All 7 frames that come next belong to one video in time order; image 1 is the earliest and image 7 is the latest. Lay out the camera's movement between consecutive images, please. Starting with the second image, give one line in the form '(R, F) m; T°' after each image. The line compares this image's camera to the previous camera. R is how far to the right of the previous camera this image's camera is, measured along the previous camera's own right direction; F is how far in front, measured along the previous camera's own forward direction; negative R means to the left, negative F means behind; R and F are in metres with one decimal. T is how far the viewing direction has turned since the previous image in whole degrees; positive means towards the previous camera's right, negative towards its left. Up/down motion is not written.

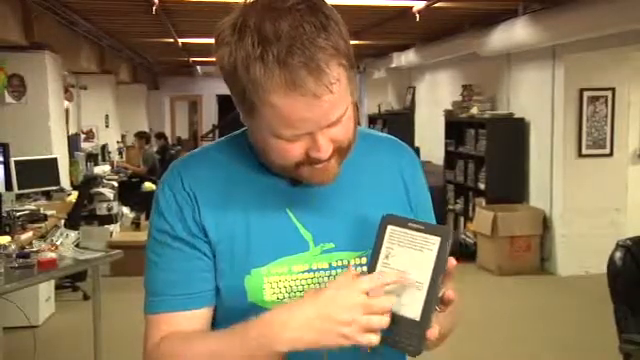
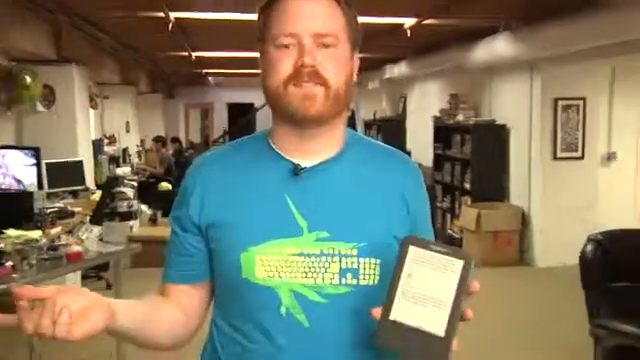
(0.0, -0.4) m; 0°
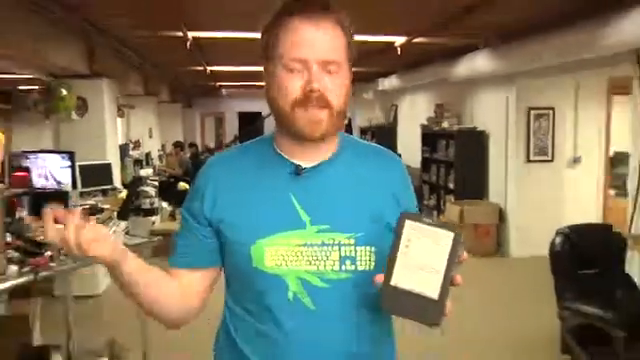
(0.0, -0.5) m; 0°
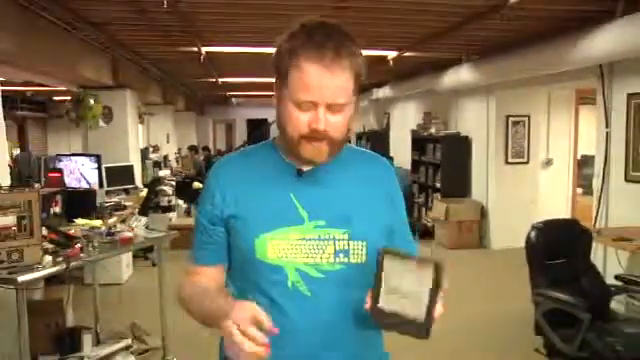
(0.0, -0.5) m; 0°
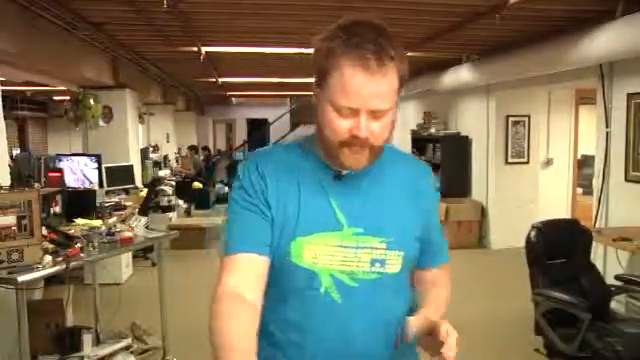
(0.0, 0.0) m; 0°
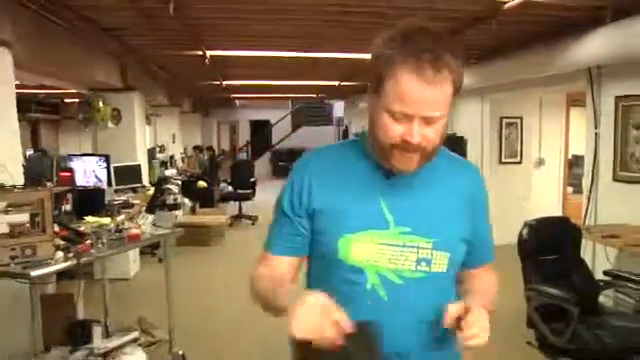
(0.0, -0.2) m; 0°
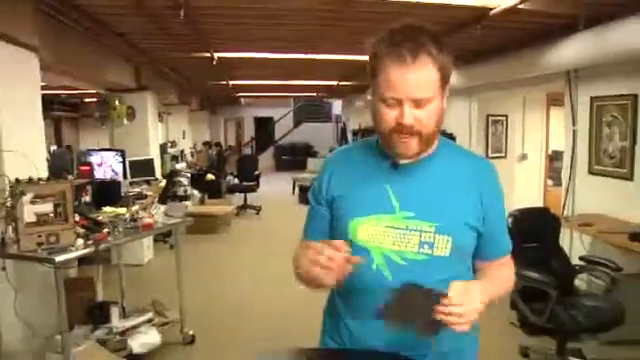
(0.0, -0.4) m; 0°
